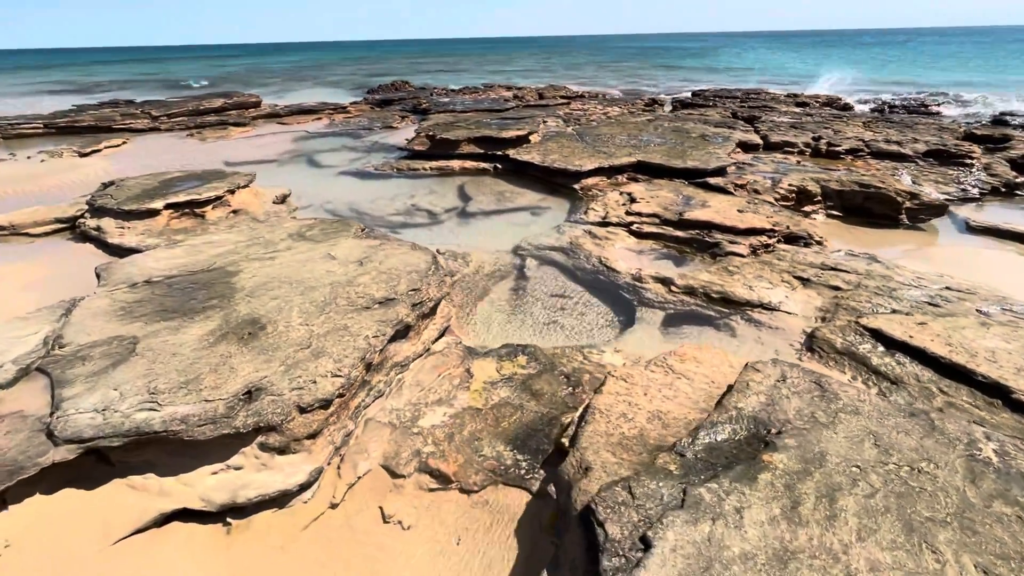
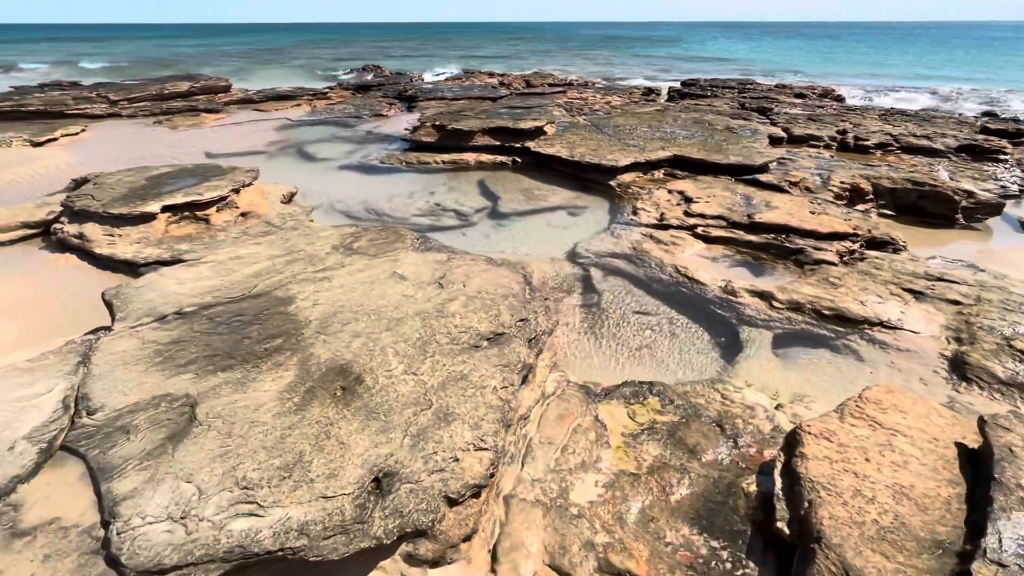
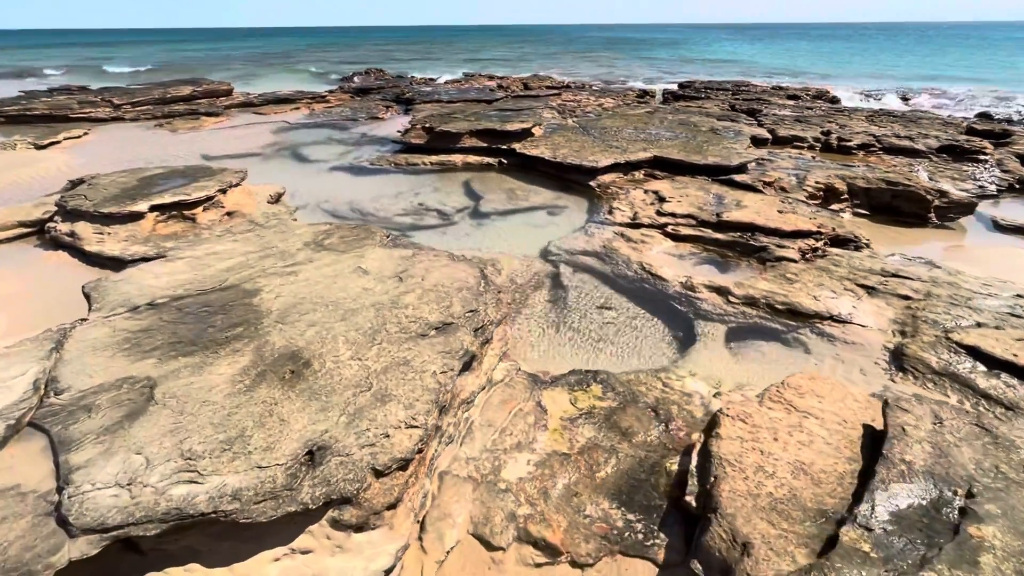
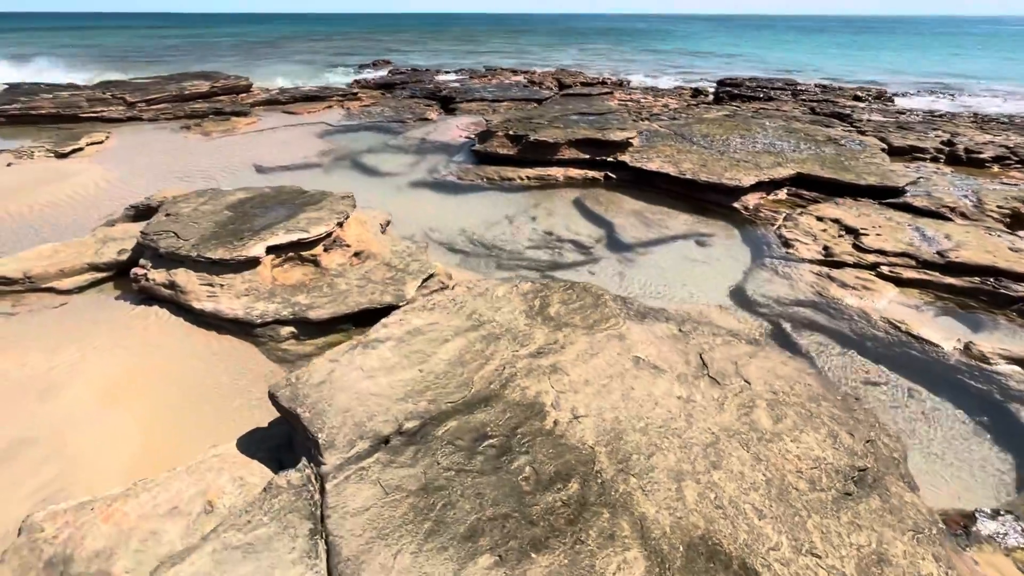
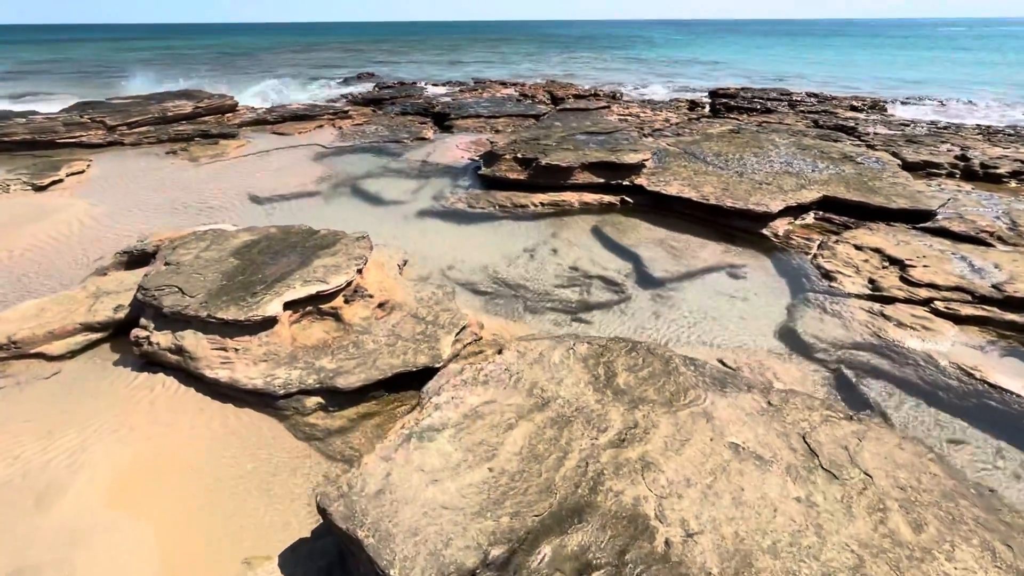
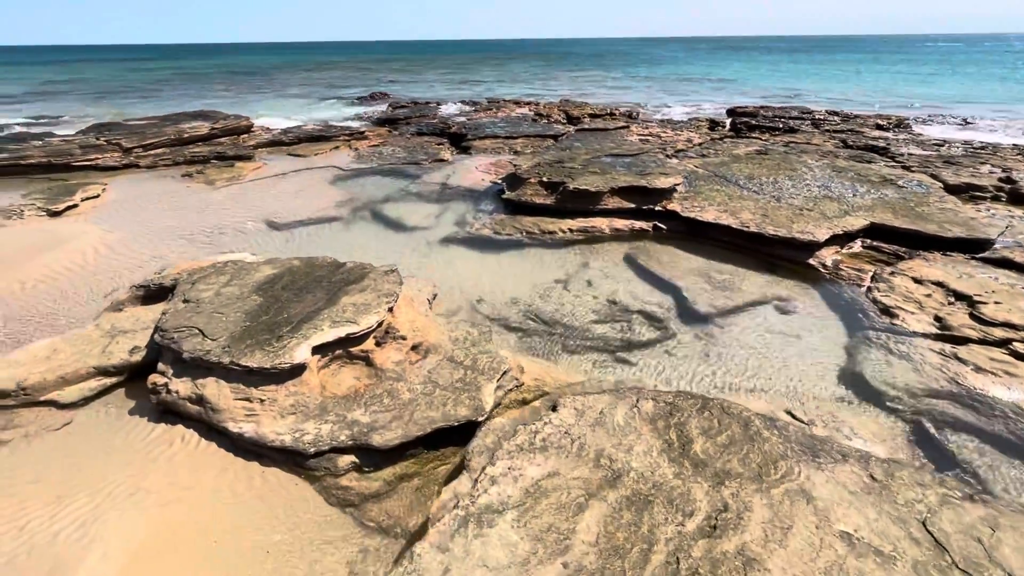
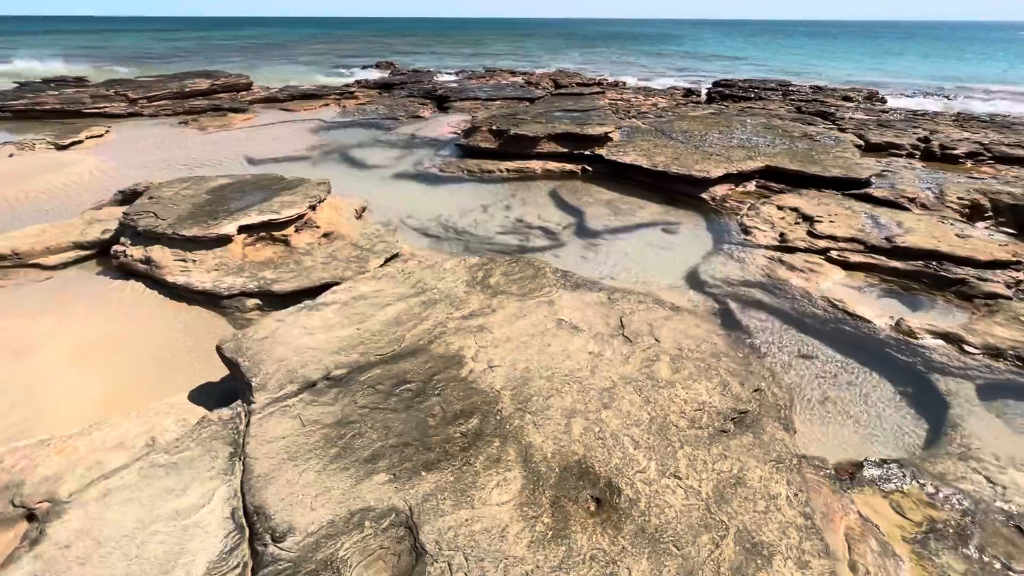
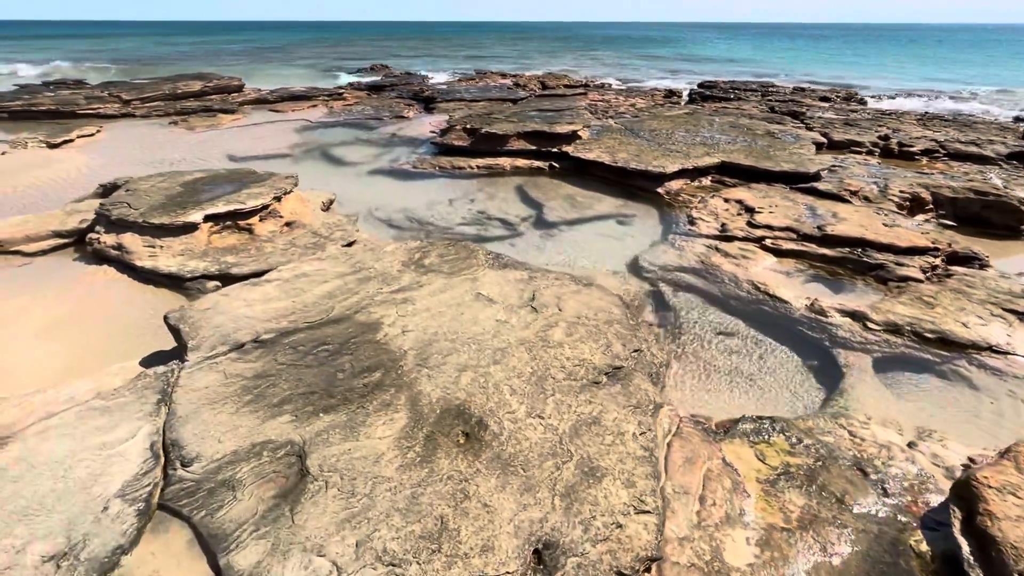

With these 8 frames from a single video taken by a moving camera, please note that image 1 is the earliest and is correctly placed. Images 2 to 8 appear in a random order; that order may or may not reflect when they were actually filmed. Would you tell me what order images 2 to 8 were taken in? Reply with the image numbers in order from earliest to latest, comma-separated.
3, 2, 8, 7, 4, 5, 6
